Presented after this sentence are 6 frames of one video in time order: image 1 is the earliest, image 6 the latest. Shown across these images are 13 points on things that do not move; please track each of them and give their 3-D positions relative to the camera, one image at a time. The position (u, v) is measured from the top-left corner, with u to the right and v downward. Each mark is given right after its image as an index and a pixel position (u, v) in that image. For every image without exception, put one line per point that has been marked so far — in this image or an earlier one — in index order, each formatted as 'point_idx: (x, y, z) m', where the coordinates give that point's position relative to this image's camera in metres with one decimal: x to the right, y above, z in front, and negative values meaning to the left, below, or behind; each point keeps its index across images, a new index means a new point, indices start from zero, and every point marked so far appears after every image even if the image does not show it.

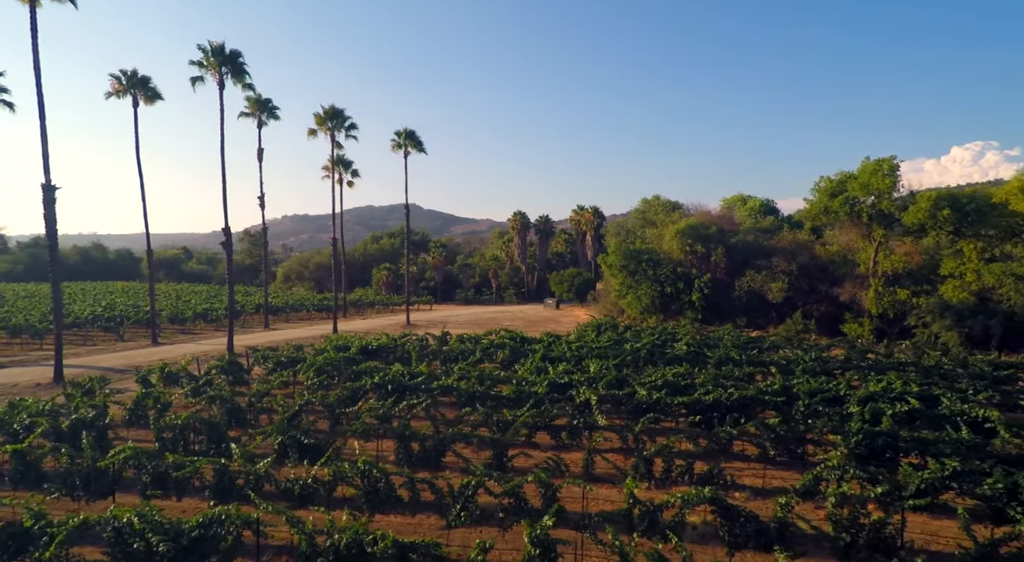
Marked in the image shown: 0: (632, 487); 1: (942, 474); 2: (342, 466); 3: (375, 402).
0: (+1.8, -2.9, +9.0) m
1: (+6.5, -2.9, +9.6) m
2: (-2.8, -3.1, +10.5) m
3: (-3.5, -3.1, +16.3) m
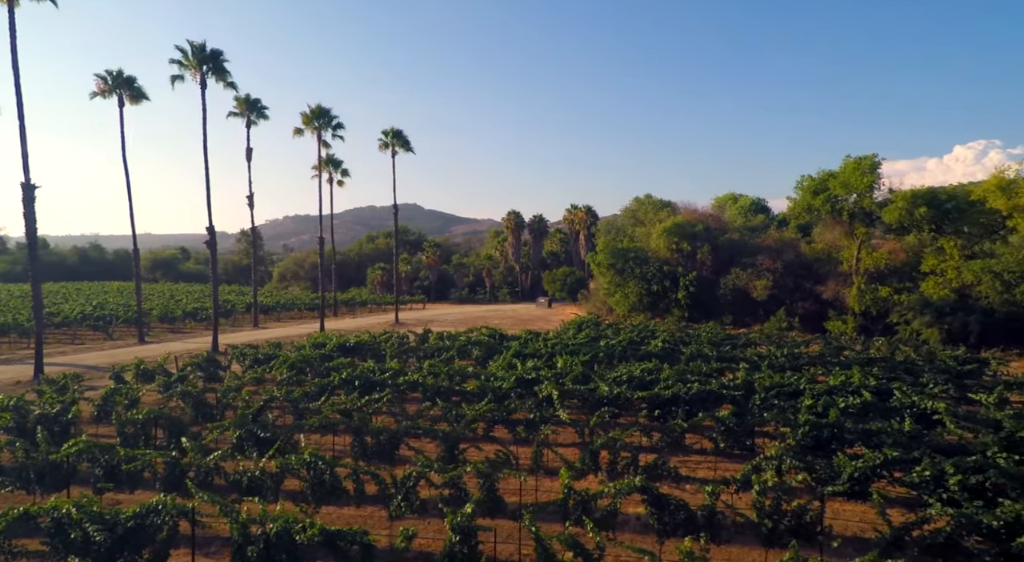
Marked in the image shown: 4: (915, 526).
0: (+0.8, -2.8, +9.1) m
1: (+5.6, -2.8, +9.7) m
2: (-3.7, -3.0, +10.6) m
3: (-4.5, -3.0, +16.4) m
4: (+5.0, -3.0, +7.9) m
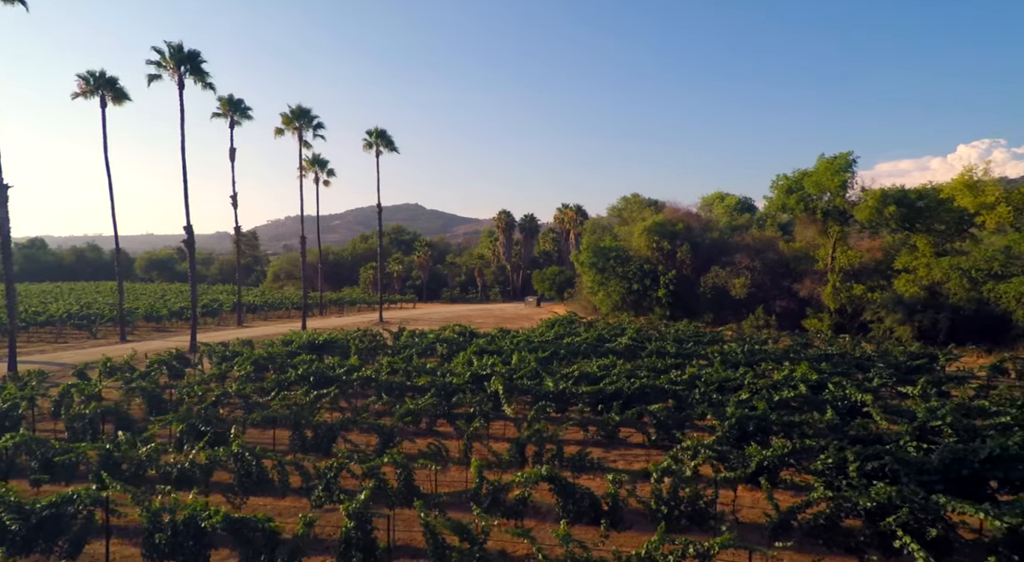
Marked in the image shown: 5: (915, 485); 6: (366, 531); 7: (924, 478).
0: (-0.5, -2.8, +9.3) m
1: (+4.3, -2.7, +10.0) m
2: (-5.1, -2.9, +10.8) m
3: (-5.8, -3.0, +16.6) m
4: (+3.7, -2.9, +8.1) m
5: (+5.7, -2.9, +8.9) m
6: (-1.8, -3.1, +7.8) m
7: (+5.9, -2.8, +9.0) m
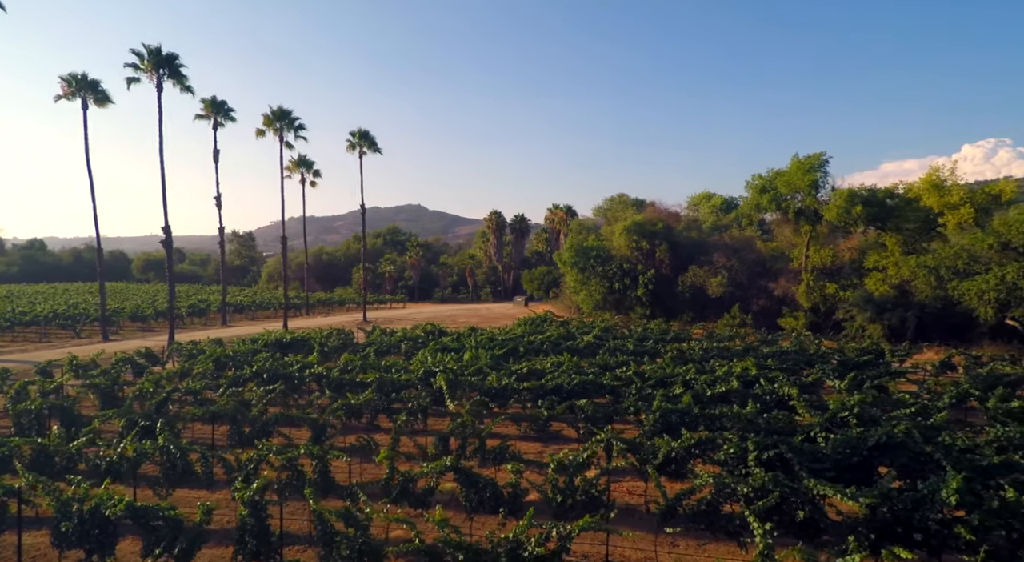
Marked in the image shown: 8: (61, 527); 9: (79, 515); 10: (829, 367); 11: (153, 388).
0: (-1.9, -2.7, +9.6) m
1: (+2.8, -2.6, +10.2) m
2: (-6.5, -2.9, +11.1) m
3: (-7.2, -2.9, +16.9) m
4: (+2.3, -2.9, +8.4) m
5: (+4.3, -2.8, +9.2) m
6: (-3.2, -3.0, +8.1) m
7: (+4.5, -2.7, +9.3) m
8: (-6.2, -3.4, +8.6) m
9: (-5.9, -3.2, +8.5) m
10: (+9.1, -2.4, +18.0) m
11: (-9.6, -2.9, +17.0) m
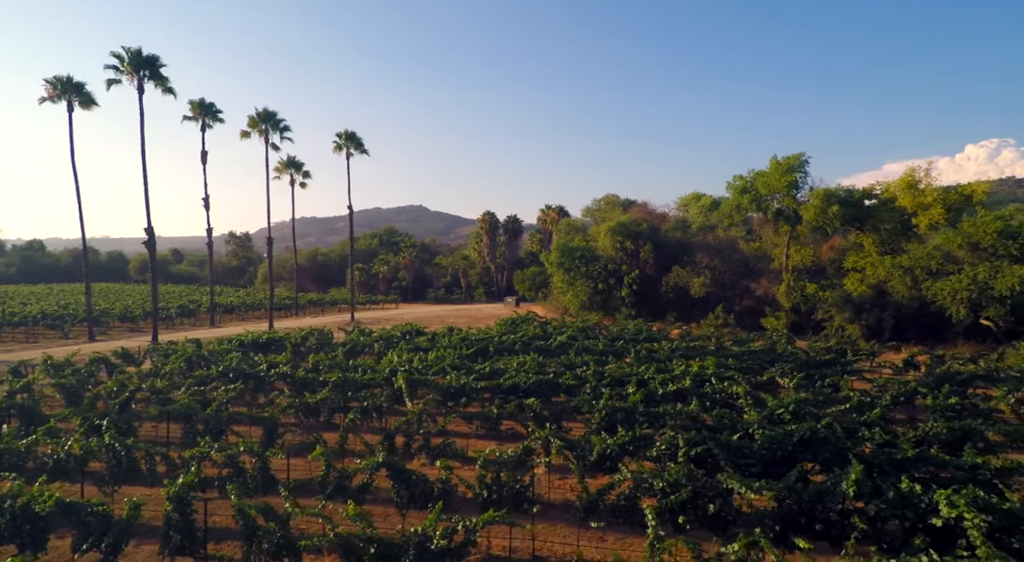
0: (-2.9, -2.7, +9.8) m
1: (+1.8, -2.6, +10.4) m
2: (-7.5, -2.9, +11.2) m
3: (-8.3, -2.9, +17.0) m
4: (+1.3, -2.9, +8.6) m
5: (+3.3, -2.8, +9.4) m
6: (-4.3, -3.0, +8.2) m
7: (+3.4, -2.7, +9.4) m
8: (-7.2, -3.4, +8.8) m
9: (-6.9, -3.2, +8.7) m
10: (+8.0, -2.4, +18.2) m
11: (-10.7, -2.9, +17.1) m
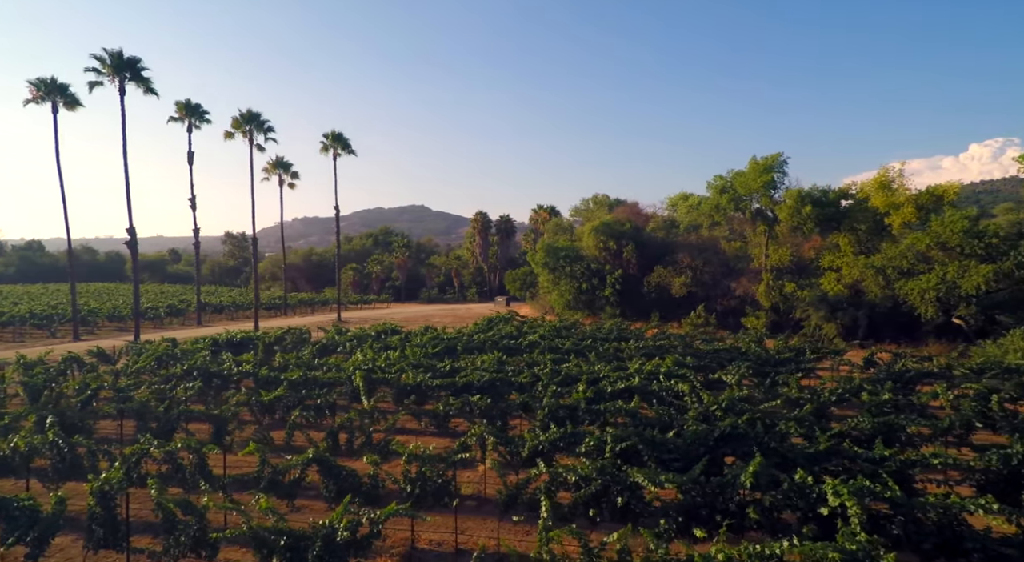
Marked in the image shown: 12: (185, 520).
0: (-4.1, -2.7, +10.0) m
1: (+0.7, -2.6, +10.6) m
2: (-8.7, -2.9, +11.4) m
3: (-9.4, -2.9, +17.2) m
4: (+0.1, -2.9, +8.8) m
5: (+2.1, -2.8, +9.6) m
6: (-5.4, -3.0, +8.4) m
7: (+2.3, -2.7, +9.7) m
8: (-8.3, -3.3, +9.0) m
9: (-8.0, -3.1, +8.9) m
10: (+6.8, -2.4, +18.4) m
11: (-11.8, -2.9, +17.3) m
12: (-4.2, -3.1, +8.2) m
